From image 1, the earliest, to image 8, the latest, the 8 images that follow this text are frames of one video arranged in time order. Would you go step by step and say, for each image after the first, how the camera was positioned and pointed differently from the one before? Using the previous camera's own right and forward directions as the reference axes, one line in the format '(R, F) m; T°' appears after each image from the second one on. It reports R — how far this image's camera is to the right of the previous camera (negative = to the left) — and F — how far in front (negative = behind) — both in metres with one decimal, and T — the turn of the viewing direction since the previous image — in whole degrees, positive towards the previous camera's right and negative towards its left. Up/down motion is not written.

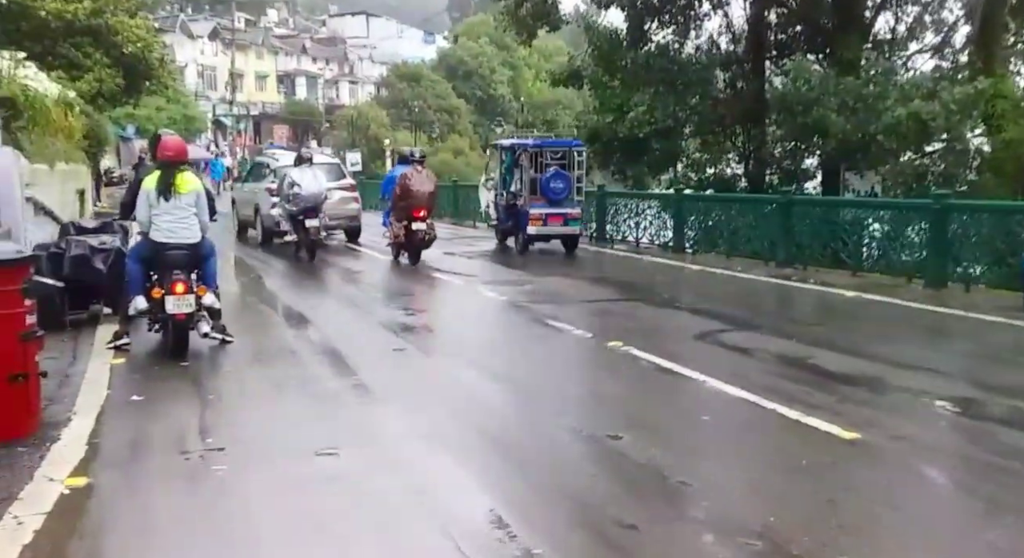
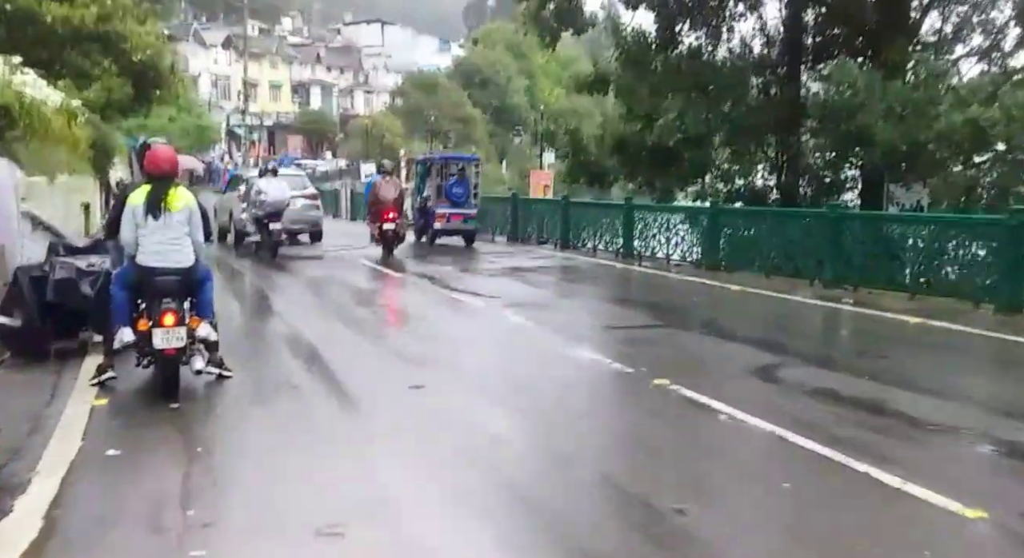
(-0.1, +0.9) m; -1°
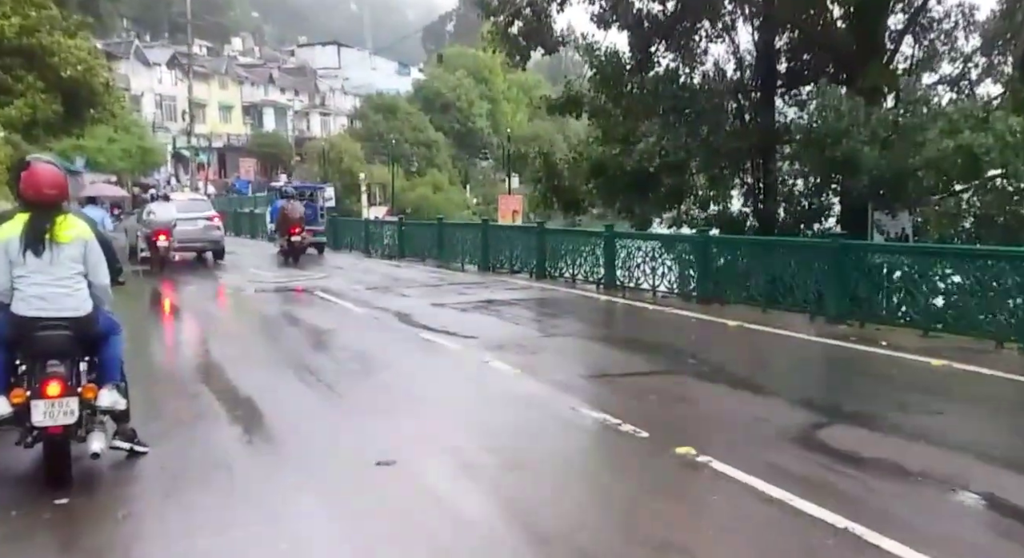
(-0.2, +1.5) m; +2°
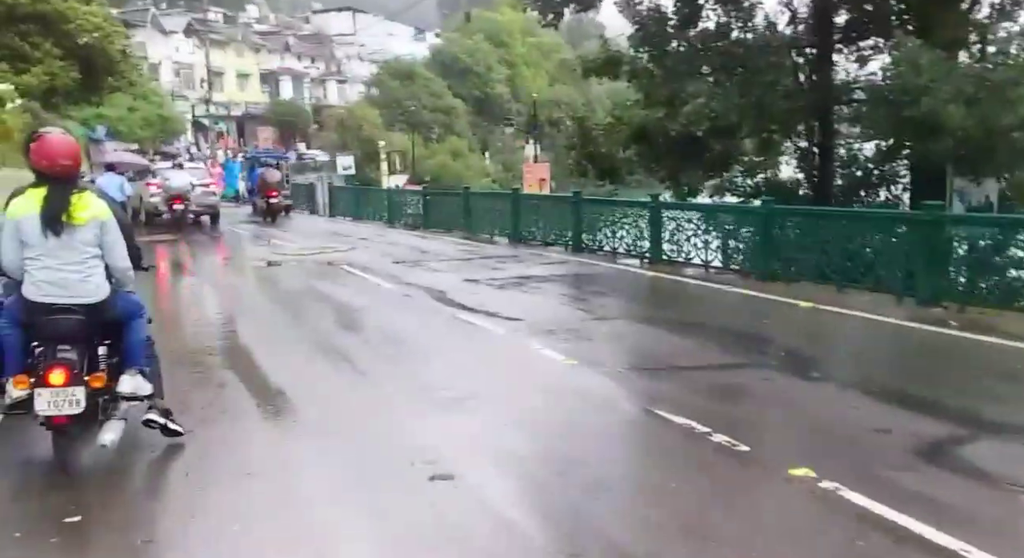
(-0.4, +1.1) m; -1°
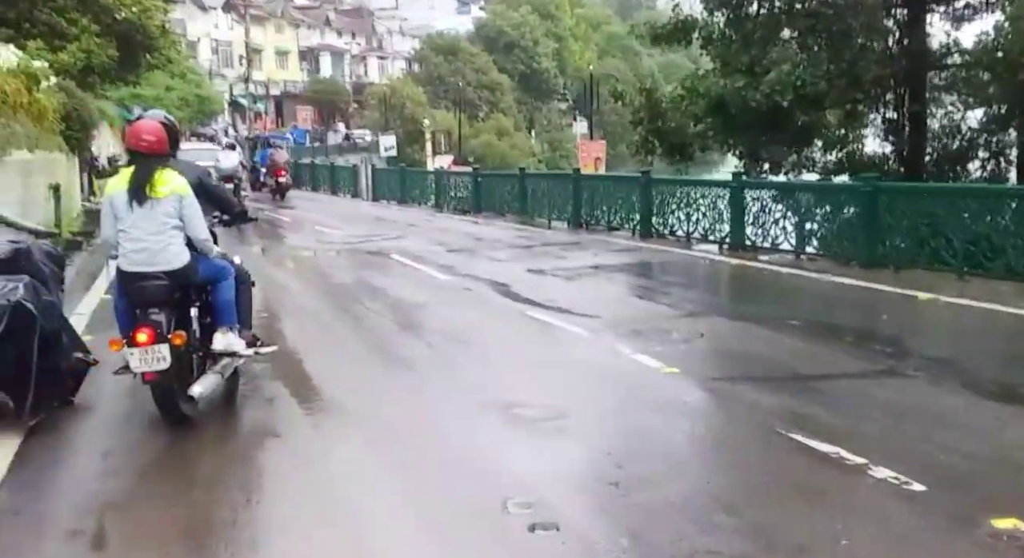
(-0.4, +1.3) m; -2°
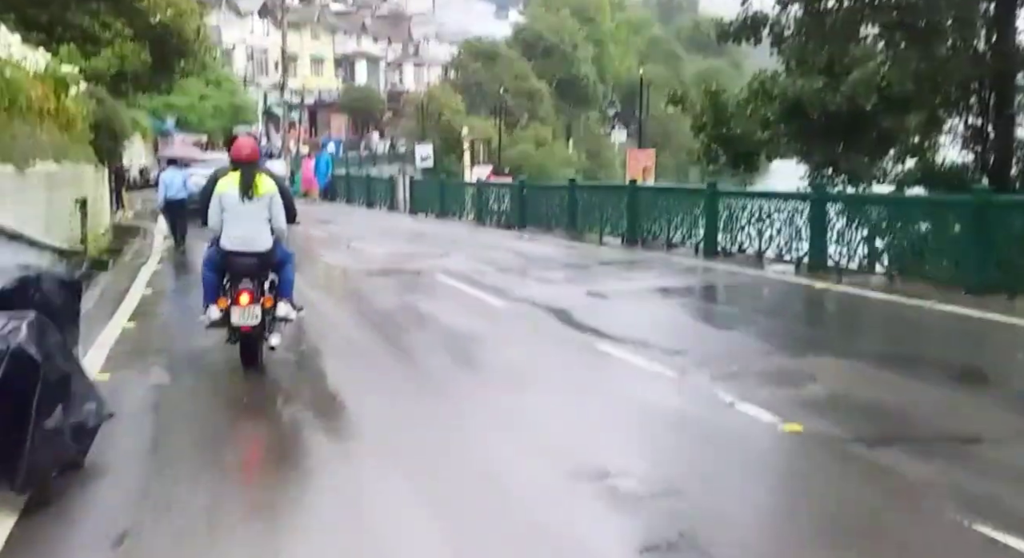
(-0.3, +1.2) m; -2°
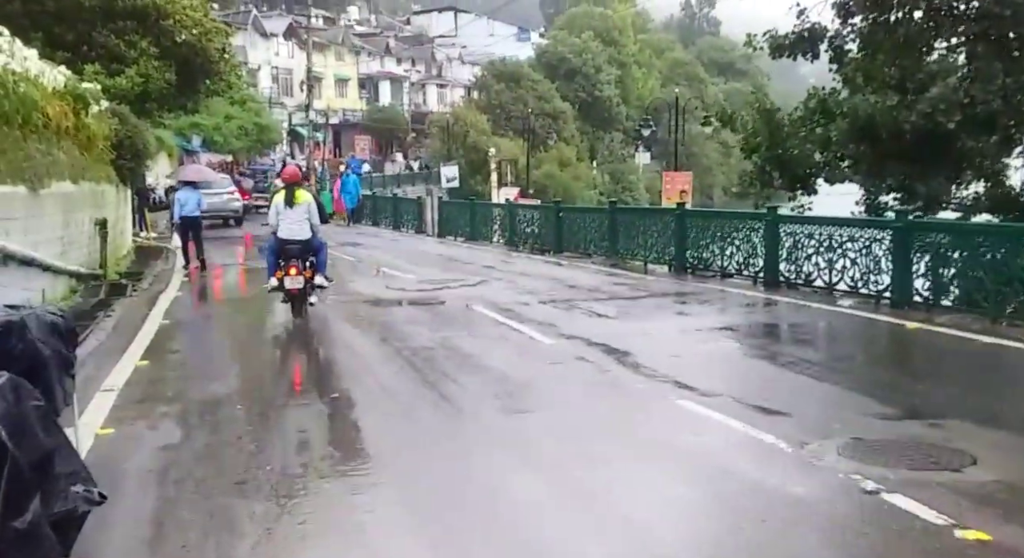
(-0.3, +1.2) m; -1°
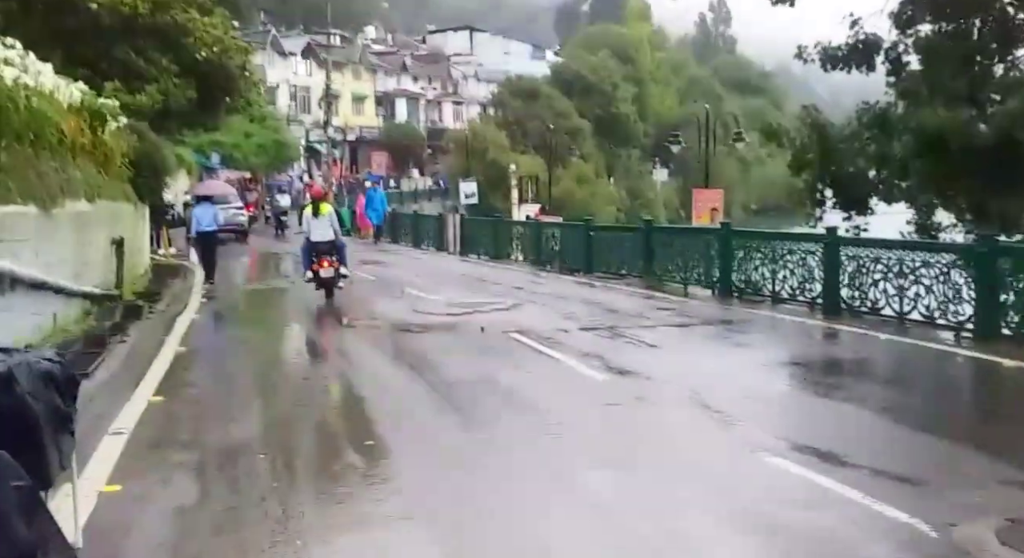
(-0.3, +1.0) m; -1°
